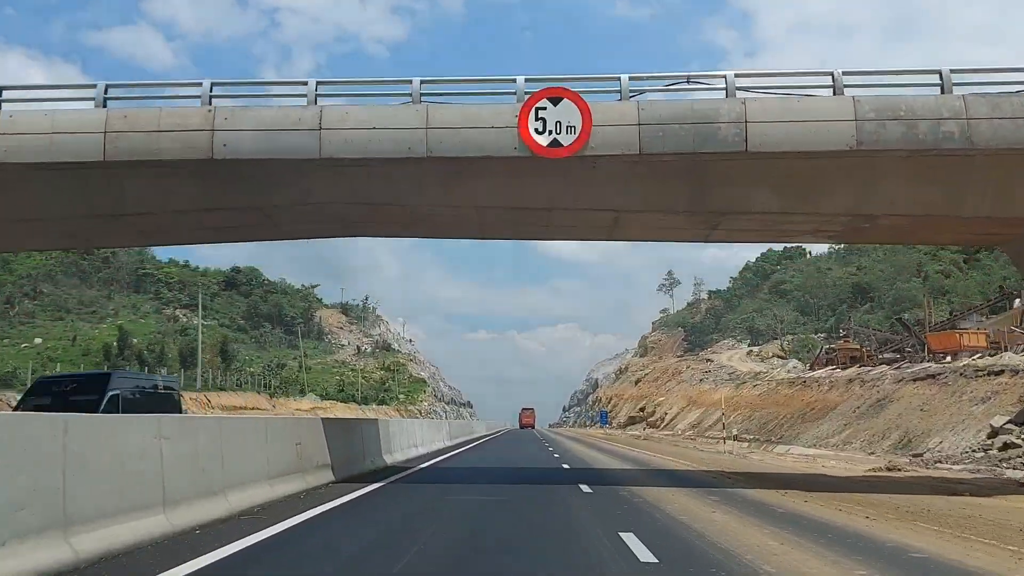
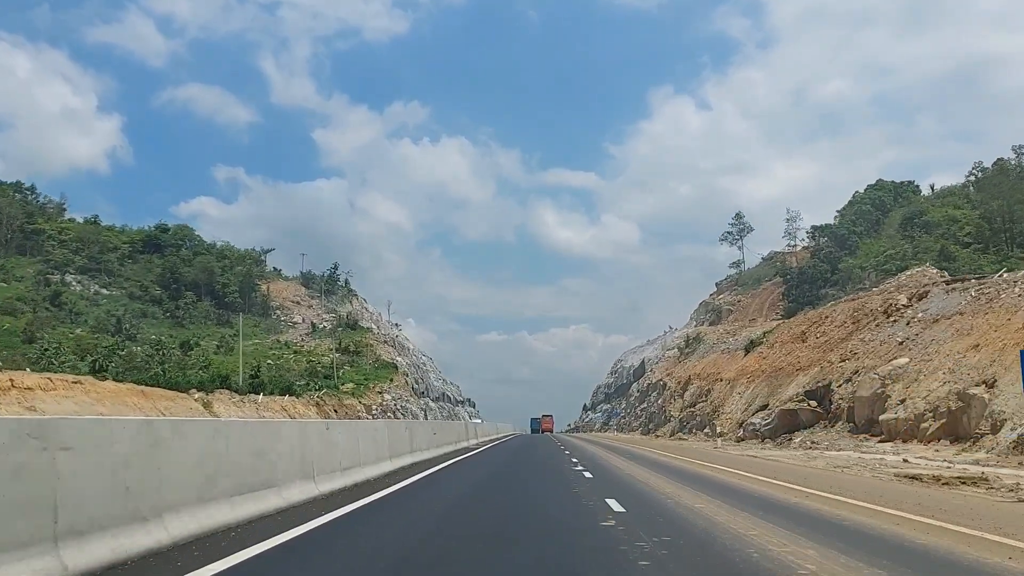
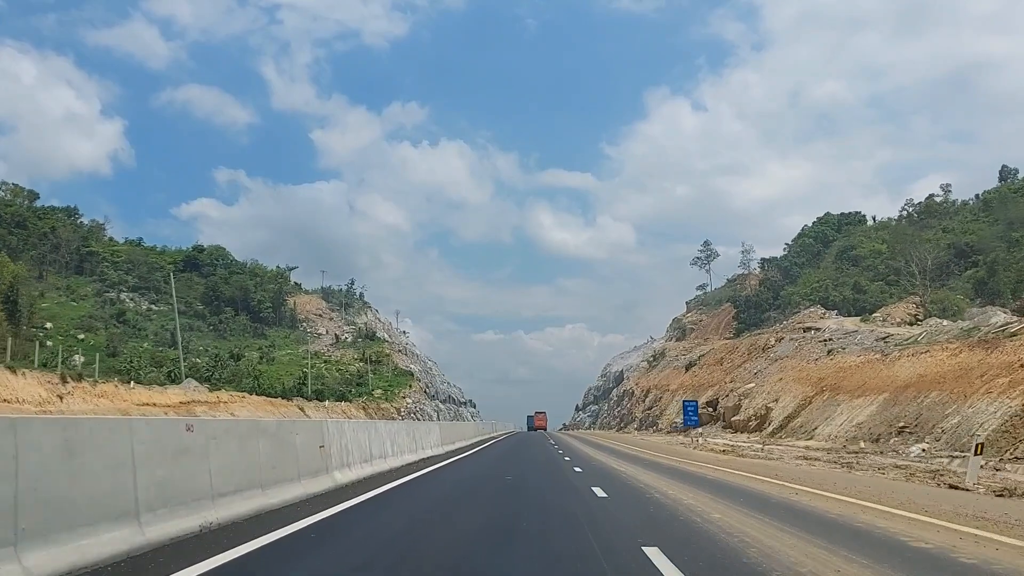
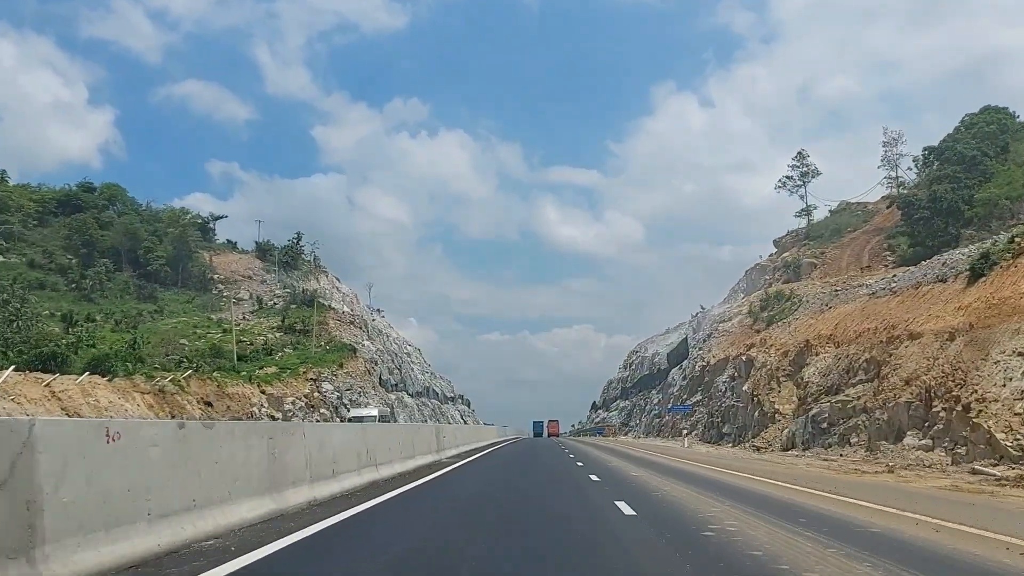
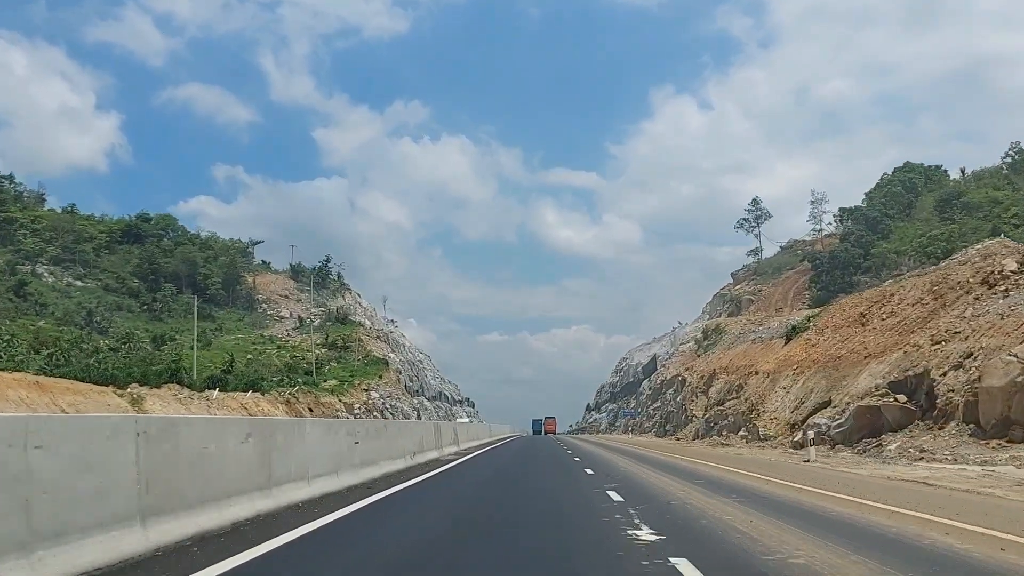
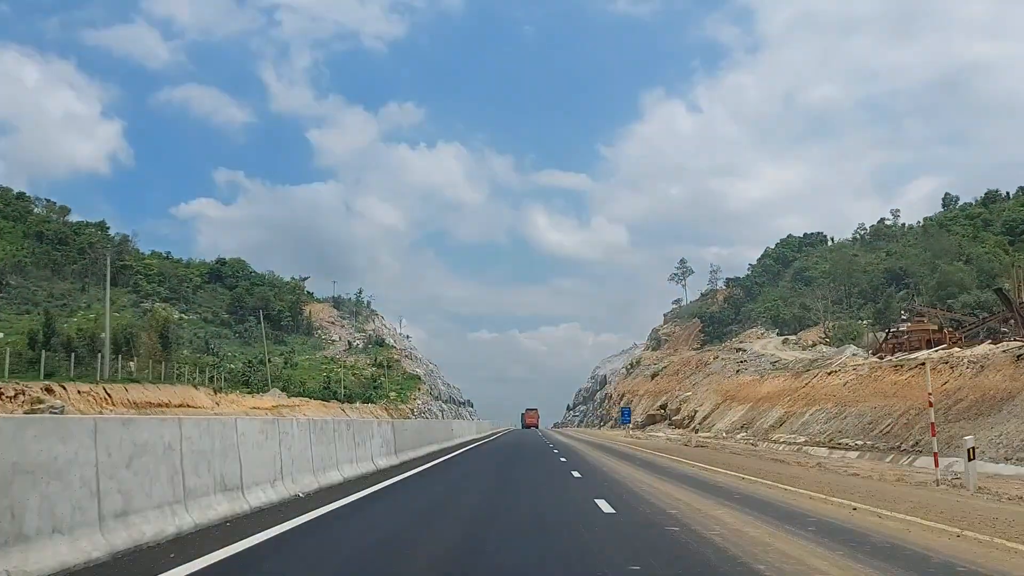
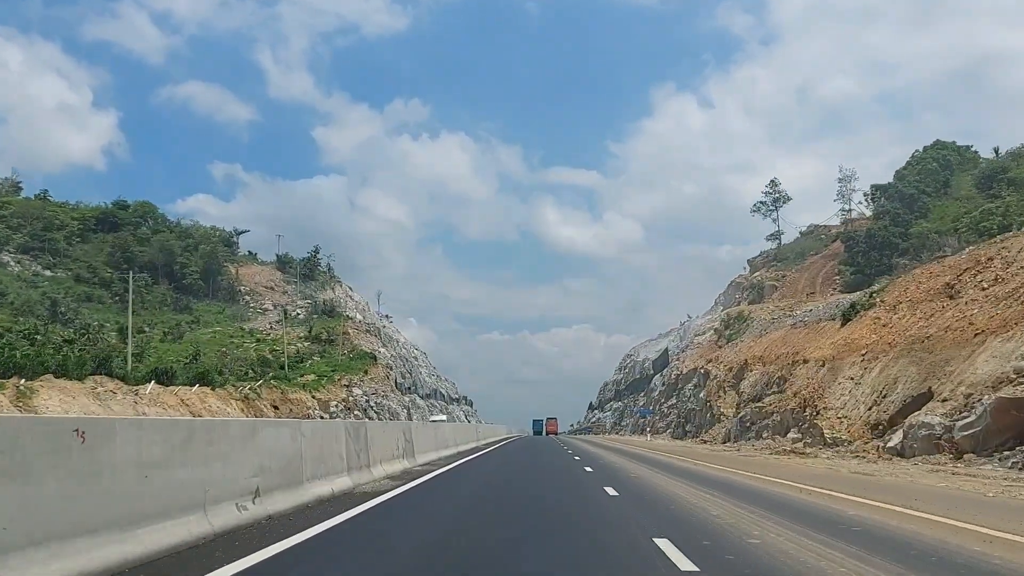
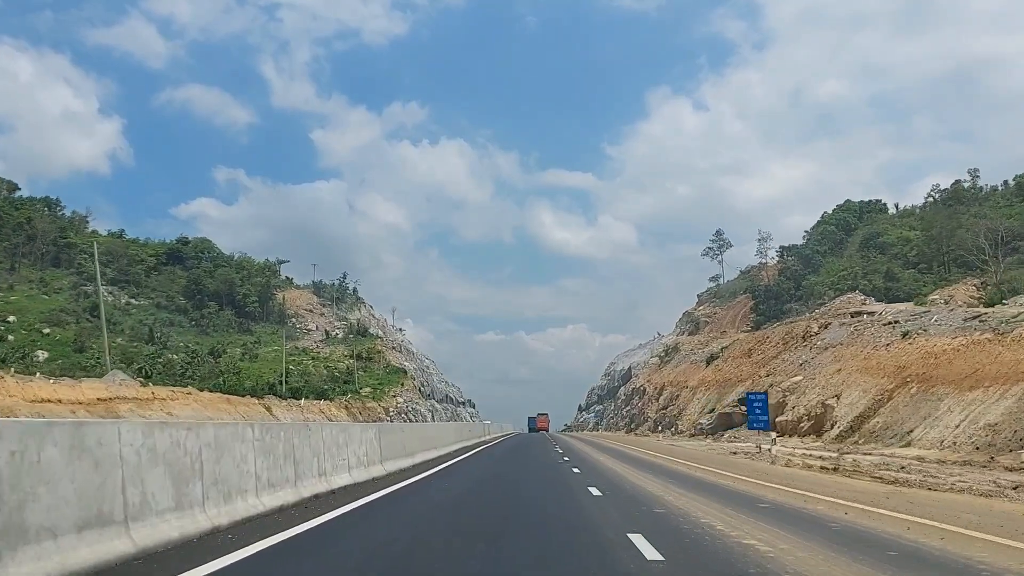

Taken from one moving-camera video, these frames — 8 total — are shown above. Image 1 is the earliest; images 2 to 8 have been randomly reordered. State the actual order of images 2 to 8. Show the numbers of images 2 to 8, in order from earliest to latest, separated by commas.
6, 3, 8, 2, 5, 7, 4
